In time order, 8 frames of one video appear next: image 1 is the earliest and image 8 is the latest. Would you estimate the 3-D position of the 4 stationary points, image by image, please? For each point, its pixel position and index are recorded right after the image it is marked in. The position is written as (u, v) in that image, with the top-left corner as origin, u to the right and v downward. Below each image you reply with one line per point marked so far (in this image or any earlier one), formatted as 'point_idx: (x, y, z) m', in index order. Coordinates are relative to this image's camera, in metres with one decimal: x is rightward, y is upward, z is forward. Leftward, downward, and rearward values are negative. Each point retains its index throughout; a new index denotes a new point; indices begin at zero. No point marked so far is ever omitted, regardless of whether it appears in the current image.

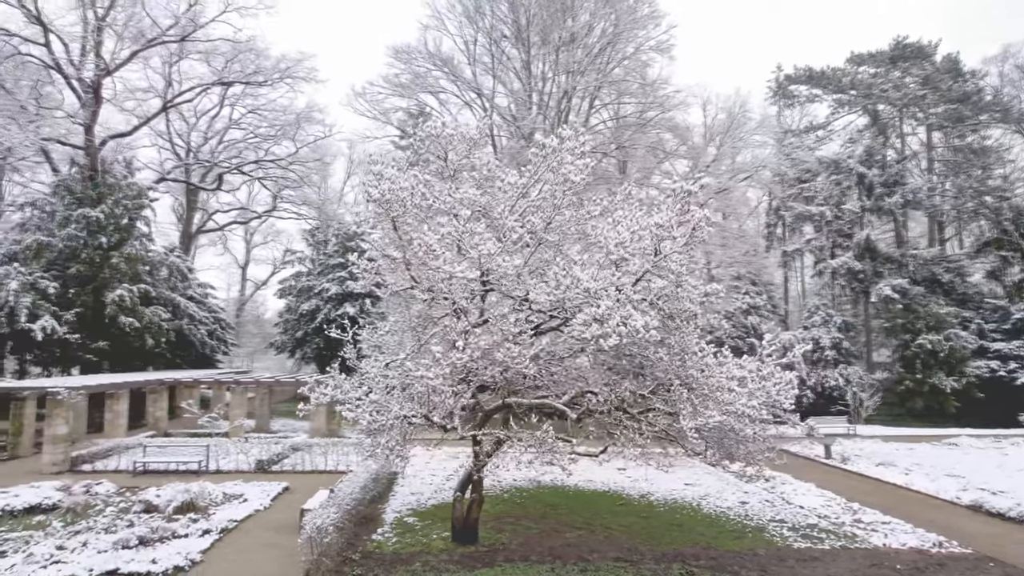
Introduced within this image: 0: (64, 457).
0: (-8.1, -3.1, +11.5) m
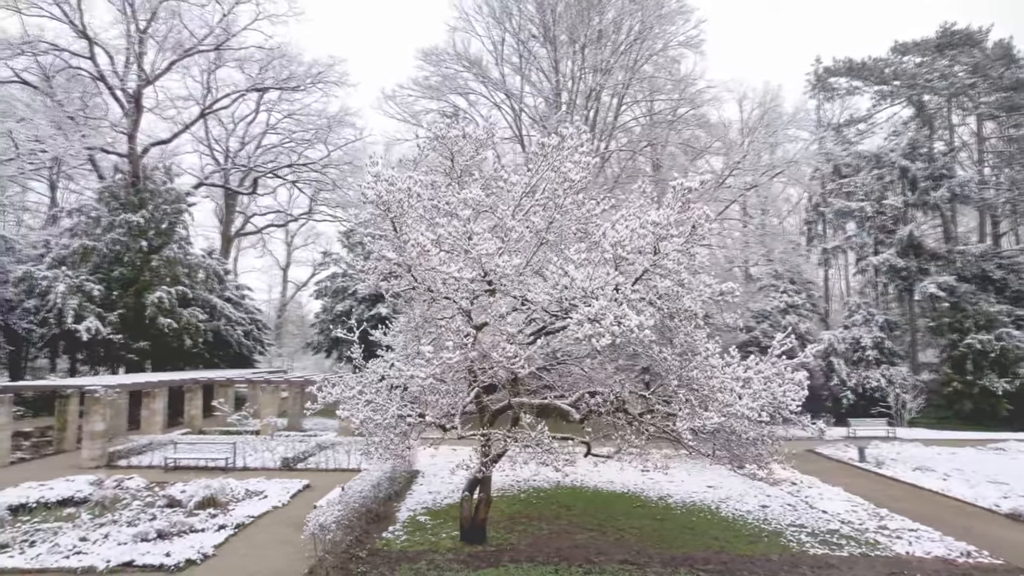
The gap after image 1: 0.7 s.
0: (-7.8, -3.1, +12.0) m
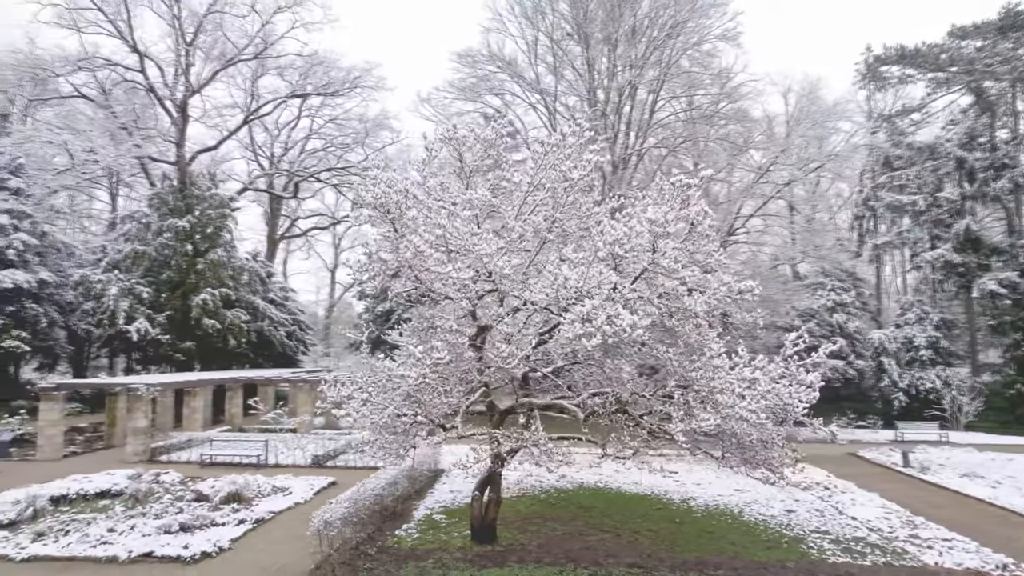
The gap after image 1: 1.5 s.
0: (-7.3, -3.2, +12.6) m
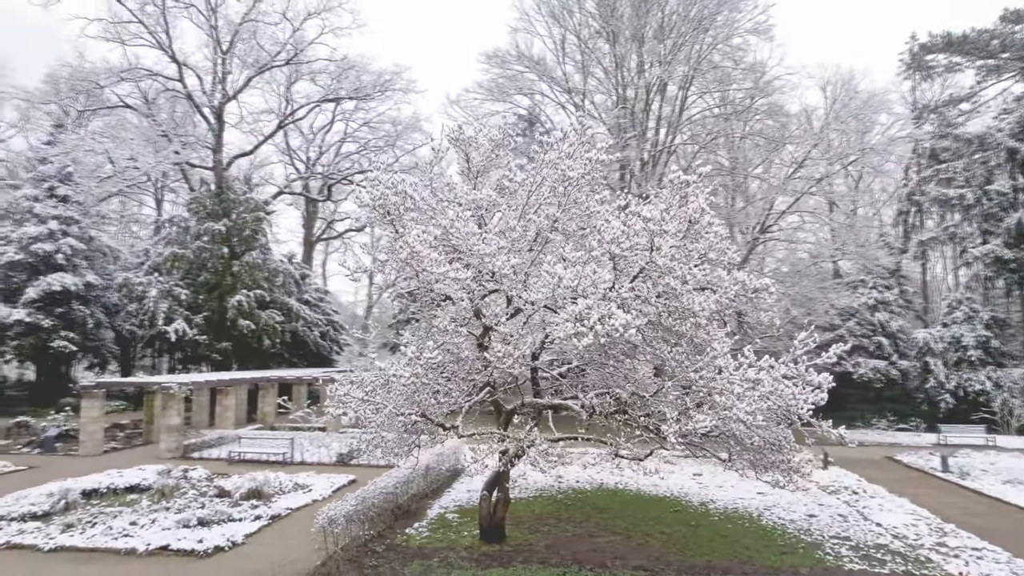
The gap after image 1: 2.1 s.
0: (-6.9, -3.2, +13.0) m
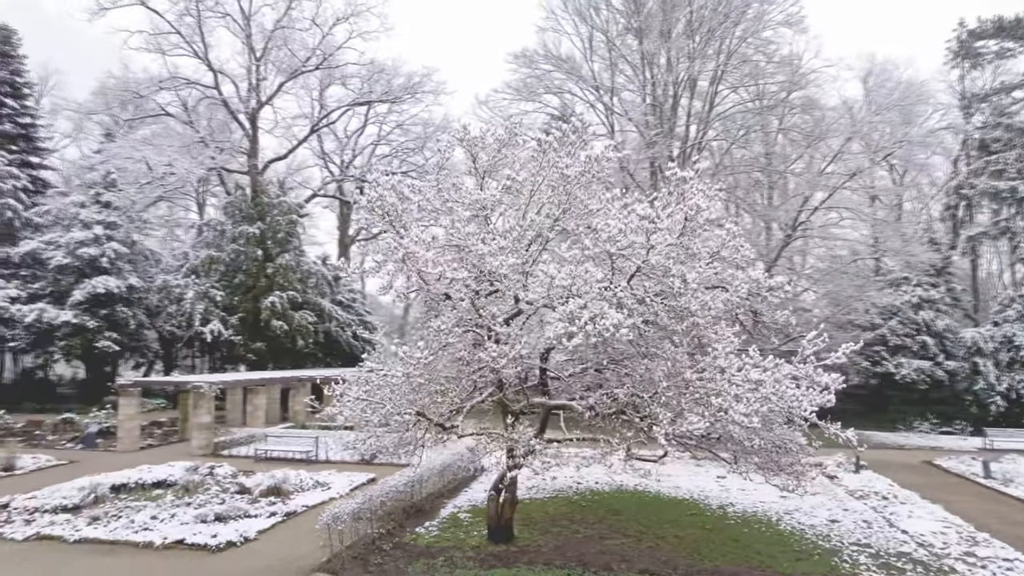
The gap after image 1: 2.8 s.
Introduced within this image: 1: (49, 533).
0: (-6.4, -3.2, +13.4) m
1: (-5.5, -2.9, +7.6) m
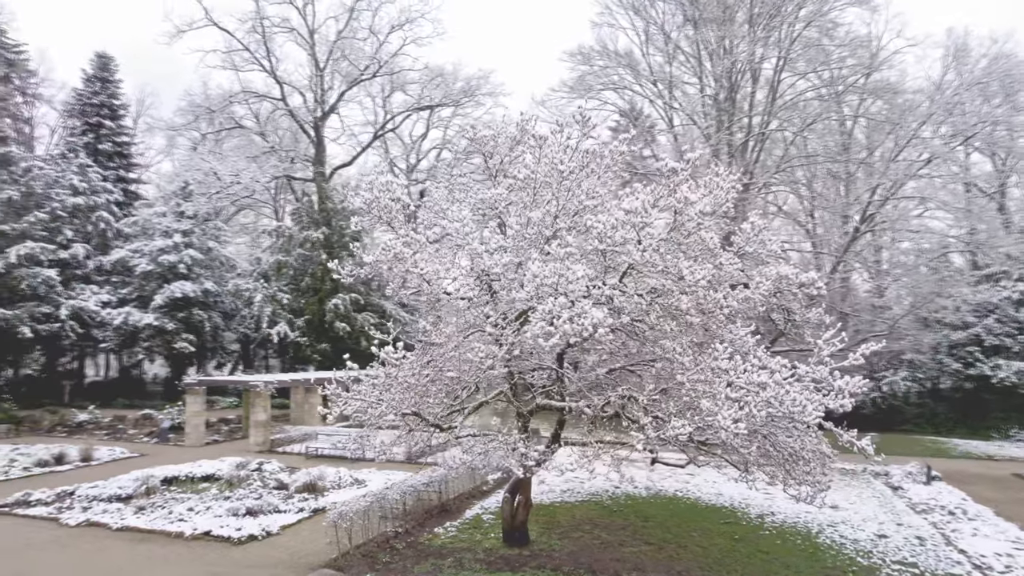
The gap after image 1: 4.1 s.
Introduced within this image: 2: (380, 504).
0: (-5.5, -3.3, +14.0) m
1: (-5.3, -3.0, +8.1) m
2: (-1.5, -2.6, +7.5) m
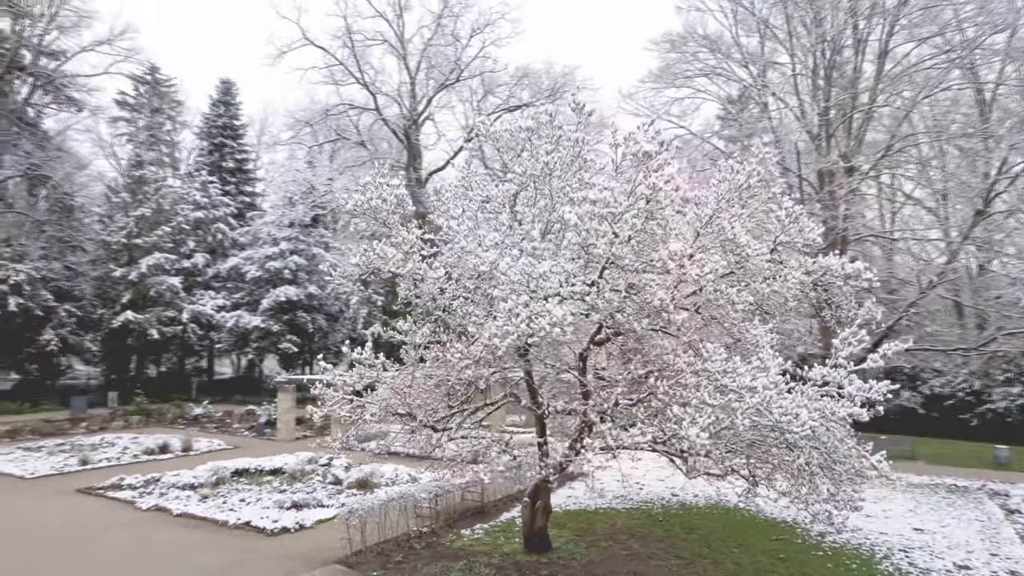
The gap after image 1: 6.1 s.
0: (-3.9, -3.4, +14.7) m
1: (-4.9, -3.1, +8.9) m
2: (-1.2, -2.6, +7.6) m
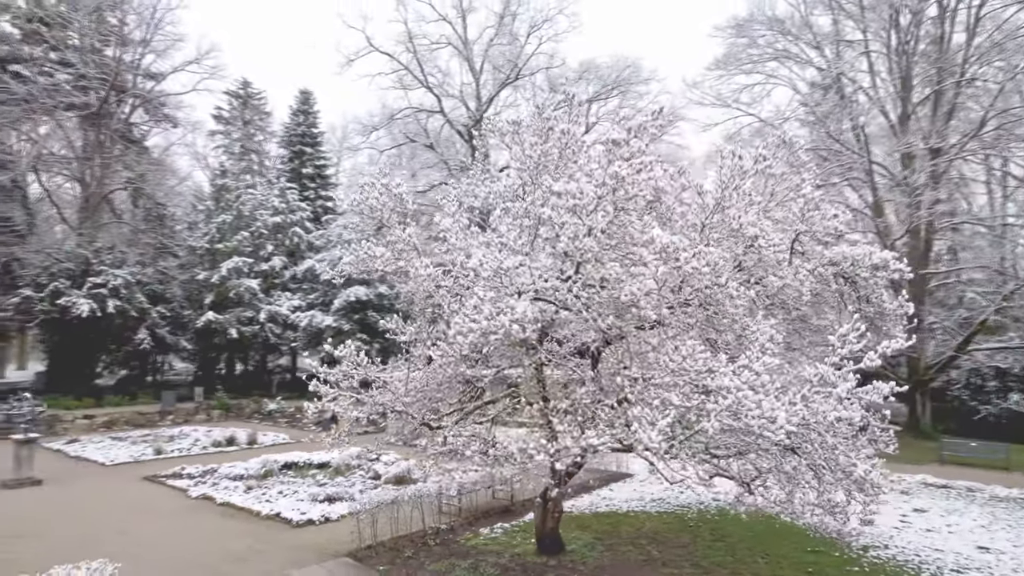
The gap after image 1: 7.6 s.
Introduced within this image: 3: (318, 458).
0: (-2.7, -3.4, +15.0) m
1: (-4.4, -3.1, +9.4) m
2: (-1.0, -2.5, +7.6) m
3: (-3.5, -3.1, +11.7) m
